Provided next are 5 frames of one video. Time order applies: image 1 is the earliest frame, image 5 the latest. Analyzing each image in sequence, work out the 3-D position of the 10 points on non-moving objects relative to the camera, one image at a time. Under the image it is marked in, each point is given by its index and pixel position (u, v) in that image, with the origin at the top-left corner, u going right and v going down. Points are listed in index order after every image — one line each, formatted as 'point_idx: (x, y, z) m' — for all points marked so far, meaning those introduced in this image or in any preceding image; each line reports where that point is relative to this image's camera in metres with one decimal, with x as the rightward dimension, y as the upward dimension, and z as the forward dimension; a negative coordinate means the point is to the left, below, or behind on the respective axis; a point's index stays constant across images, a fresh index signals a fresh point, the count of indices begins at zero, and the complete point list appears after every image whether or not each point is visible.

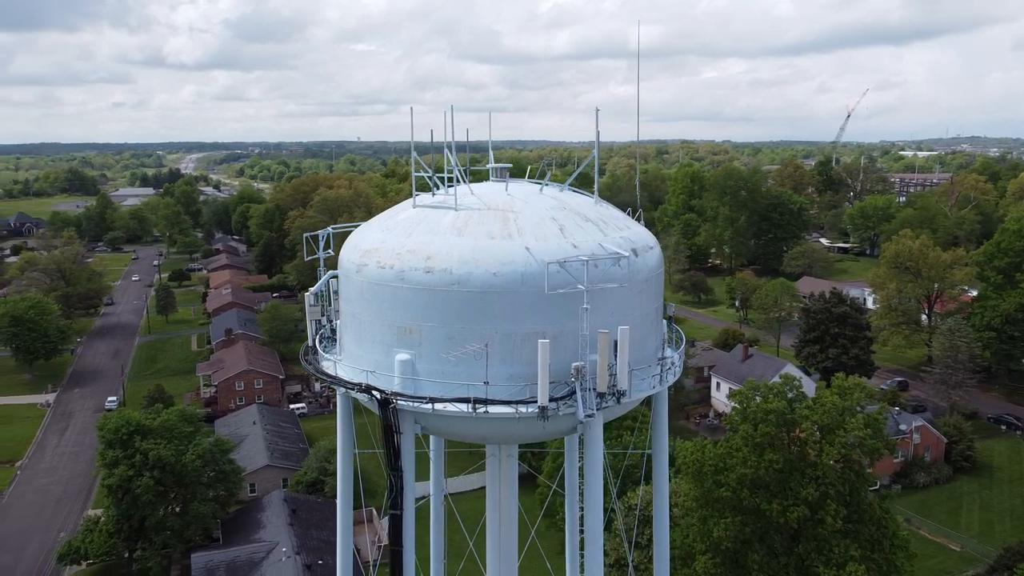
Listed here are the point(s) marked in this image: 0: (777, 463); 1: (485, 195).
0: (+5.7, -3.8, +17.4) m
1: (-0.3, +1.1, +10.0) m
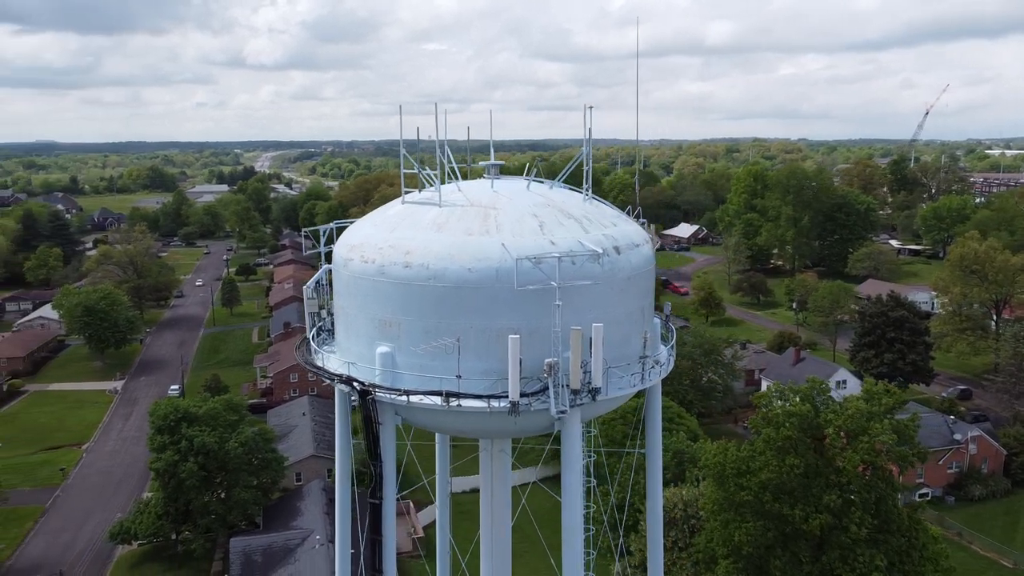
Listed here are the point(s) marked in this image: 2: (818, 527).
0: (+6.0, -3.8, +17.0) m
1: (-0.5, +1.2, +10.1) m
2: (+6.2, -4.9, +16.4) m
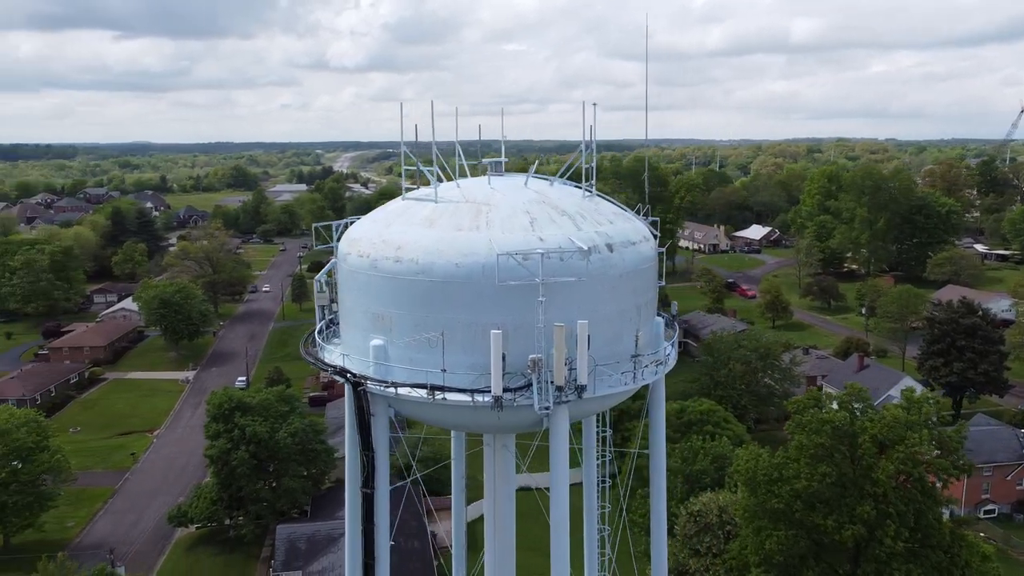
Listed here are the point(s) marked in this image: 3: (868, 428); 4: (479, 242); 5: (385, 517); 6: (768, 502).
0: (+6.5, -3.9, +16.5) m
1: (-0.6, +1.3, +10.2) m
2: (+6.6, -4.9, +15.9) m
3: (+7.5, -2.9, +16.9) m
4: (-0.4, +0.5, +9.1) m
5: (-1.6, -2.8, +10.0) m
6: (+5.5, -4.6, +17.2) m
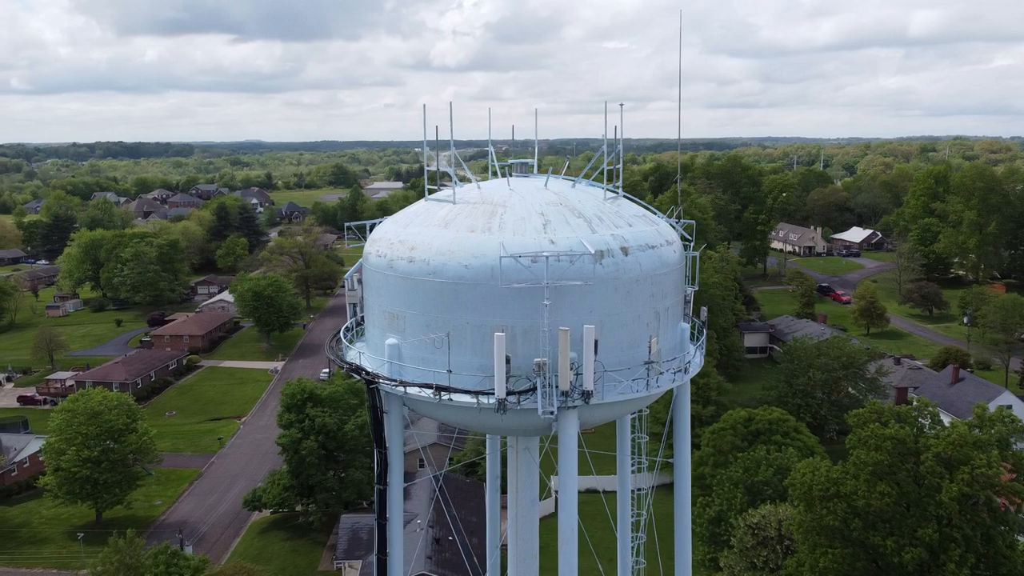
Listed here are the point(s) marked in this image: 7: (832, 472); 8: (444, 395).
0: (+7.4, -4.0, +15.6) m
1: (-0.3, +1.2, +10.2) m
2: (+7.4, -5.1, +15.0) m
3: (+8.3, -3.1, +15.9) m
4: (-0.3, +0.5, +9.1) m
5: (-1.4, -2.8, +10.1) m
6: (+6.4, -4.7, +16.4) m
7: (+6.7, -3.9, +16.9) m
8: (-0.8, -1.2, +9.1) m
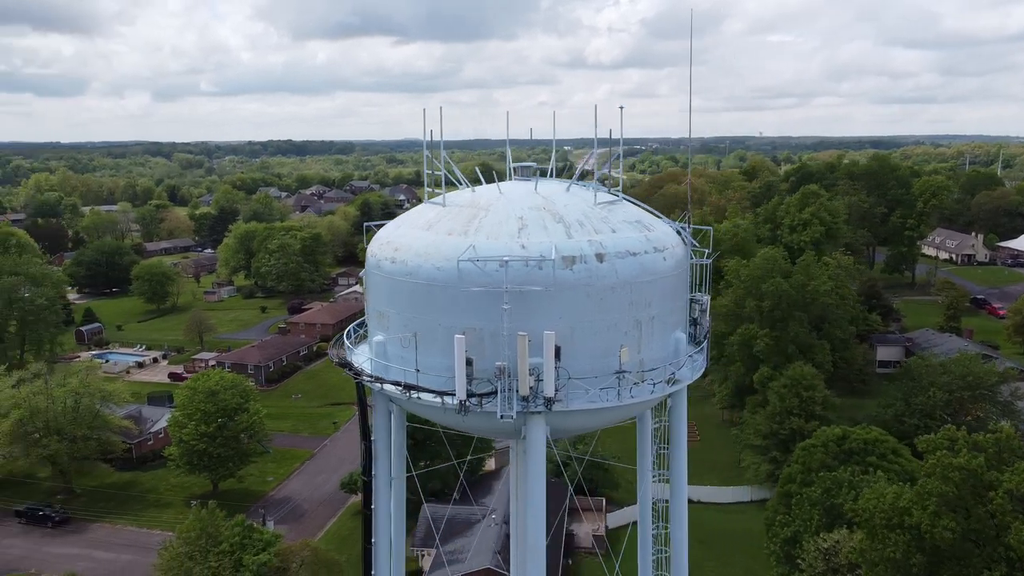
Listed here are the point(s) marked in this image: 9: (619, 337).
0: (+7.9, -4.3, +14.3) m
1: (-0.4, +1.2, +10.3) m
2: (+7.8, -5.4, +13.7) m
3: (+9.0, -3.4, +14.4) m
4: (-0.6, +0.5, +9.2) m
5: (-1.7, -2.8, +10.4) m
6: (+7.1, -5.0, +15.3) m
7: (+7.6, -4.1, +15.7) m
8: (-1.1, -1.2, +9.3) m
9: (+1.3, -0.6, +9.3) m
